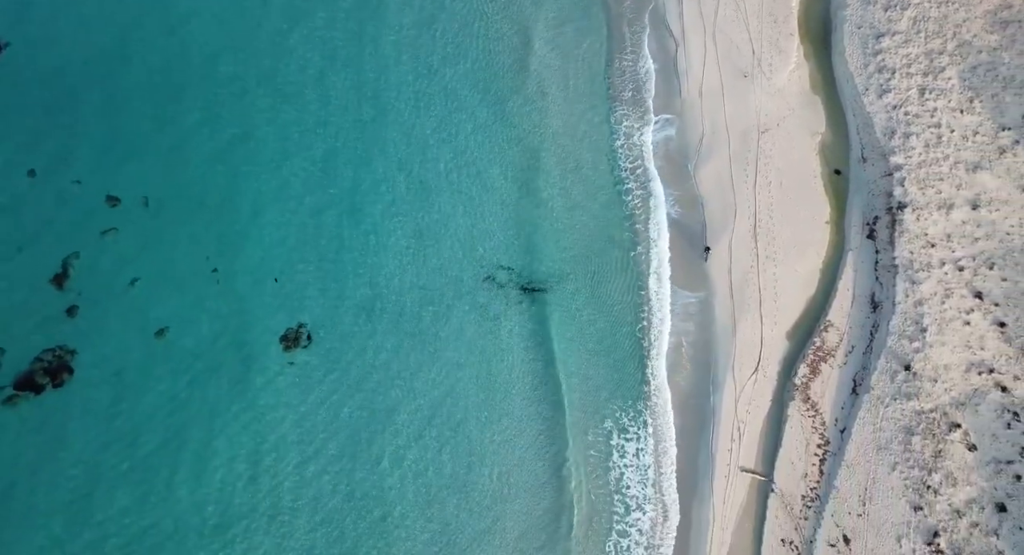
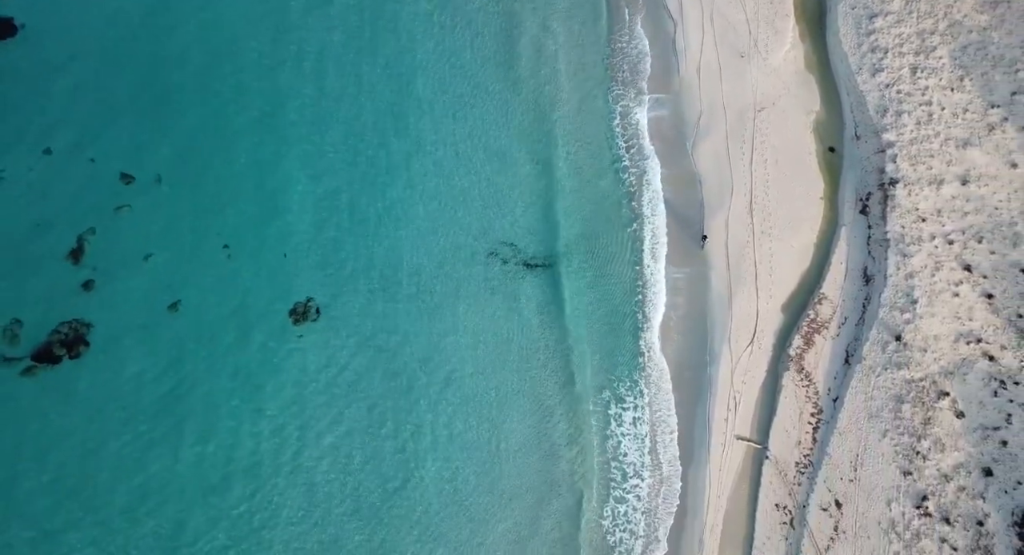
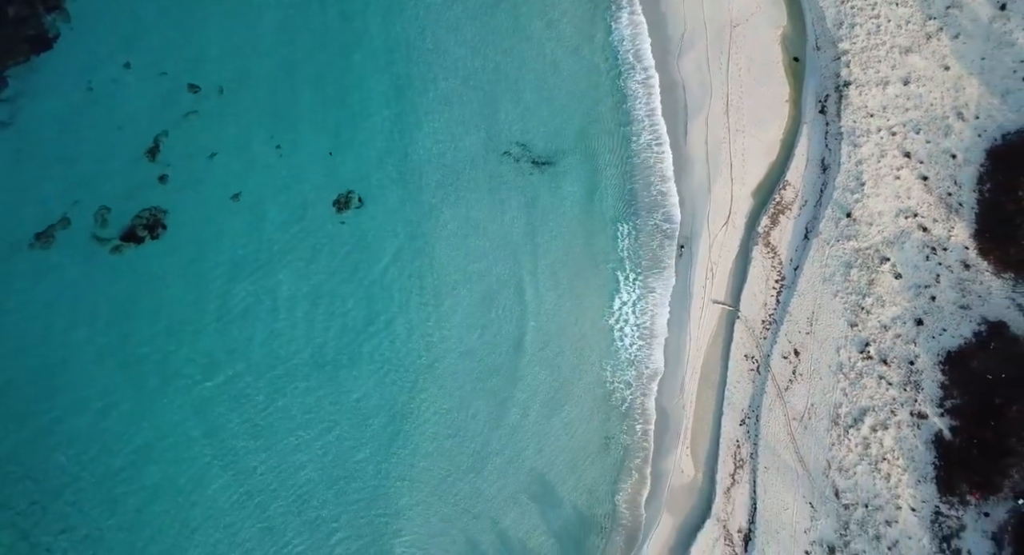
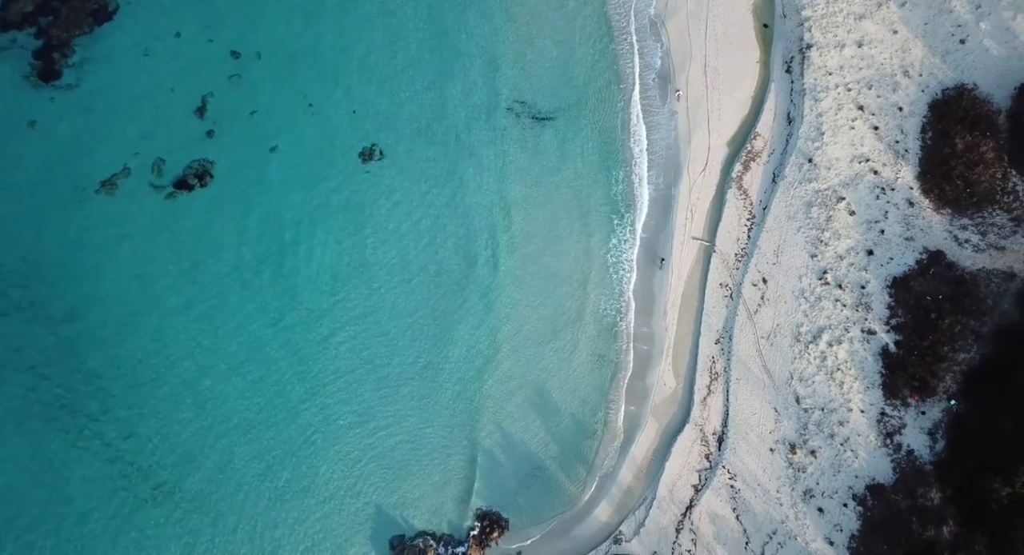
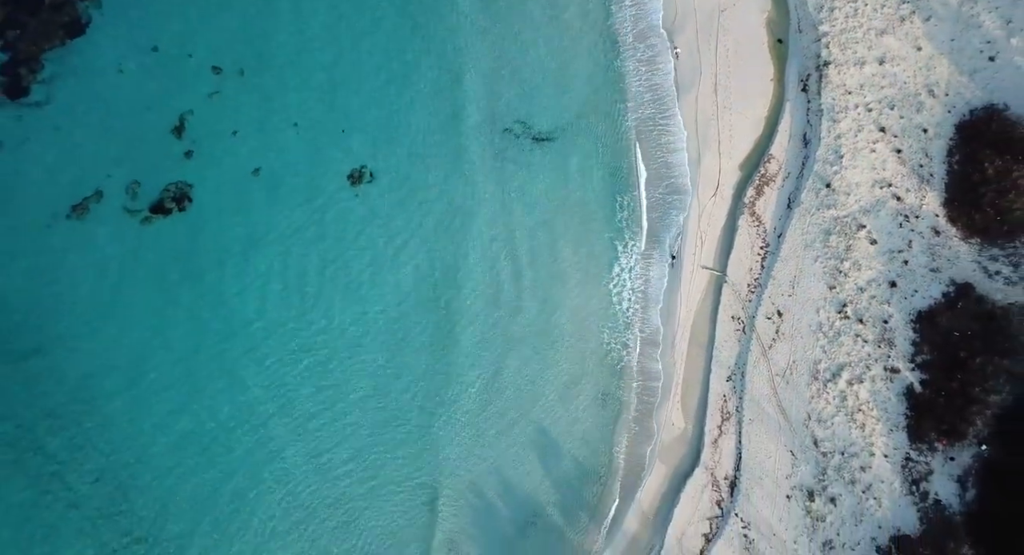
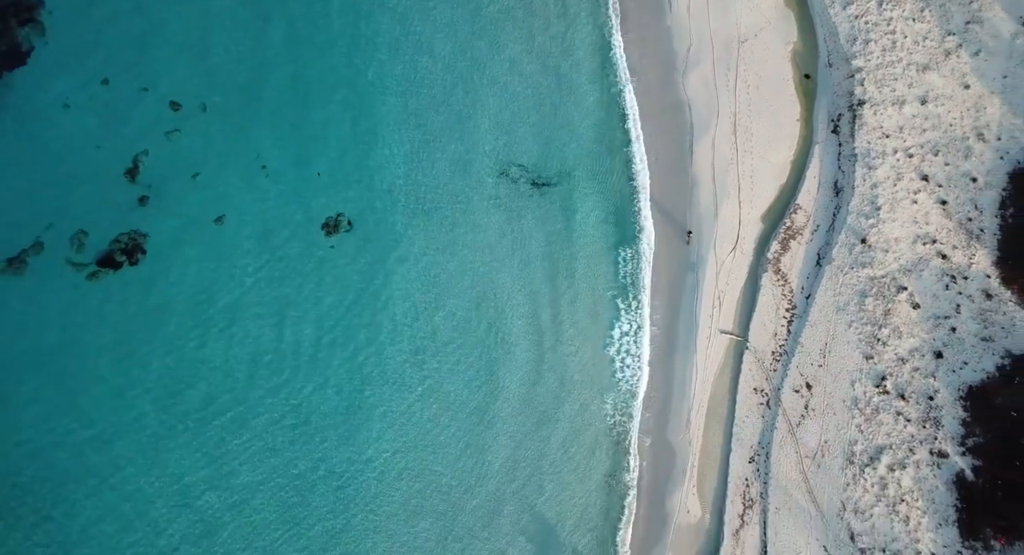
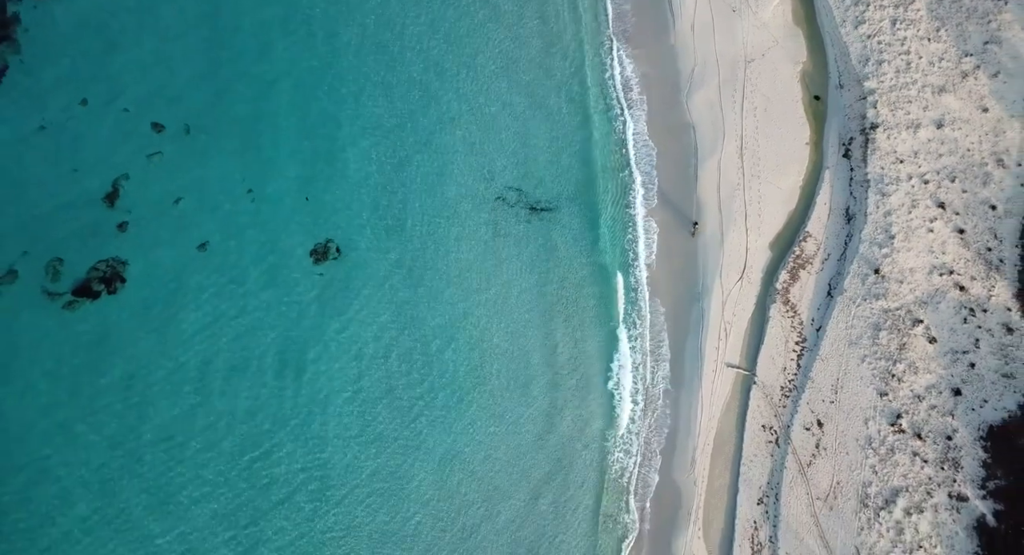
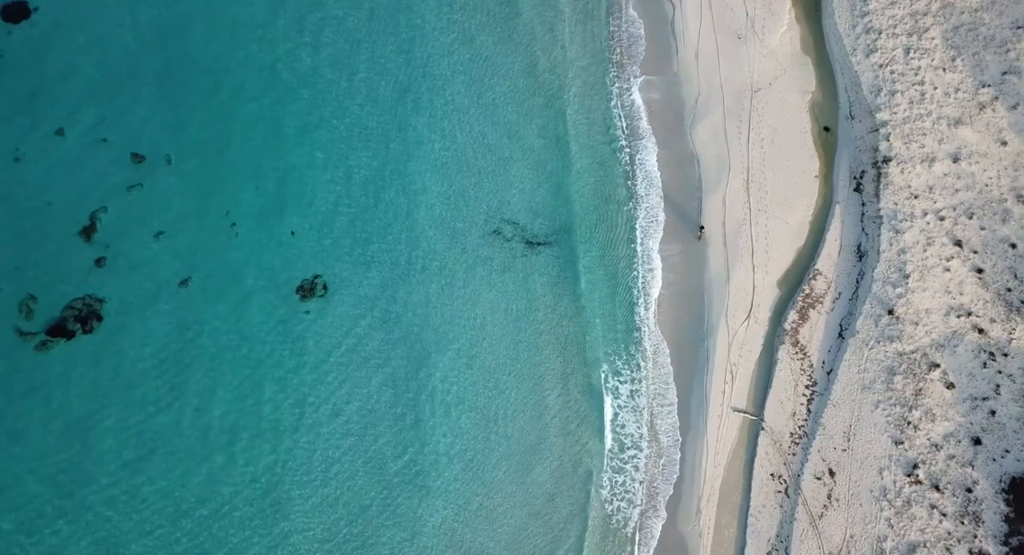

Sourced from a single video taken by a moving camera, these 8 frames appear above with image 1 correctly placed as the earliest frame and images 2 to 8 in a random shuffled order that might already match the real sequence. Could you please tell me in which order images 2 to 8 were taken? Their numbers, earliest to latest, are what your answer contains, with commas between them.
2, 8, 7, 6, 3, 5, 4
